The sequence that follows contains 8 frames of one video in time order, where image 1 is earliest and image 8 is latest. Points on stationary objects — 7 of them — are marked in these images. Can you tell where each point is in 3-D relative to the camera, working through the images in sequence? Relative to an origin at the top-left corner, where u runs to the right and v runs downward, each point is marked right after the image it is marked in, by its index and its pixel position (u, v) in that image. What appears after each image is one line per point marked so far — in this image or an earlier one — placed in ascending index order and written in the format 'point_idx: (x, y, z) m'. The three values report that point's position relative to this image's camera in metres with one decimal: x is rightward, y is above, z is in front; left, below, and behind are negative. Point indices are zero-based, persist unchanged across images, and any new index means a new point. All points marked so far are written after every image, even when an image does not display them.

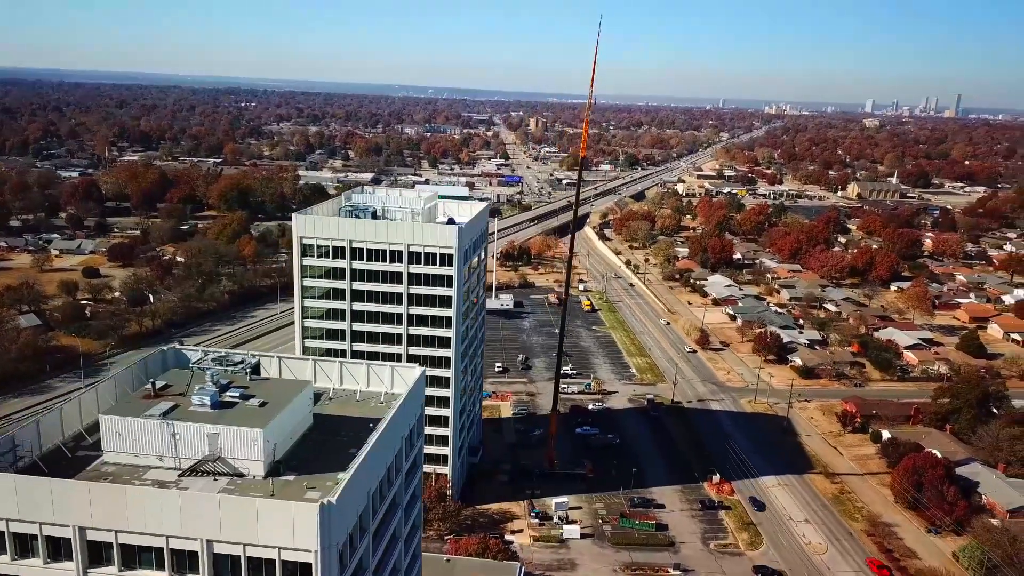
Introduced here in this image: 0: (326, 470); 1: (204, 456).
0: (-3.1, -3.0, +13.4) m
1: (-5.0, -2.7, +13.0) m
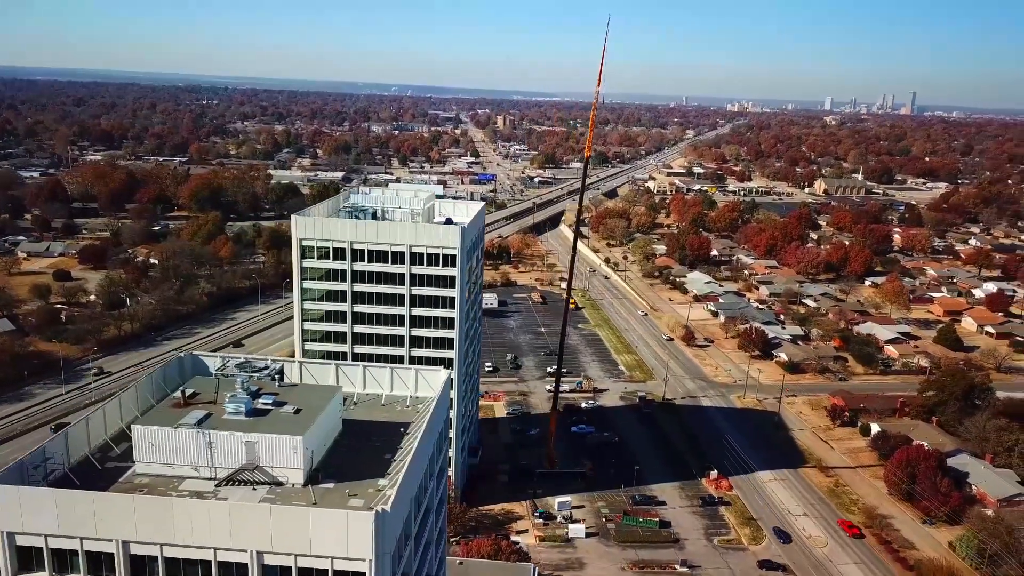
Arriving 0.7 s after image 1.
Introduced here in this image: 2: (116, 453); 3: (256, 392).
0: (-2.4, -3.1, +13.2) m
1: (-4.3, -2.8, +12.7) m
2: (-6.7, -2.8, +13.5) m
3: (-4.5, -1.8, +14.1) m
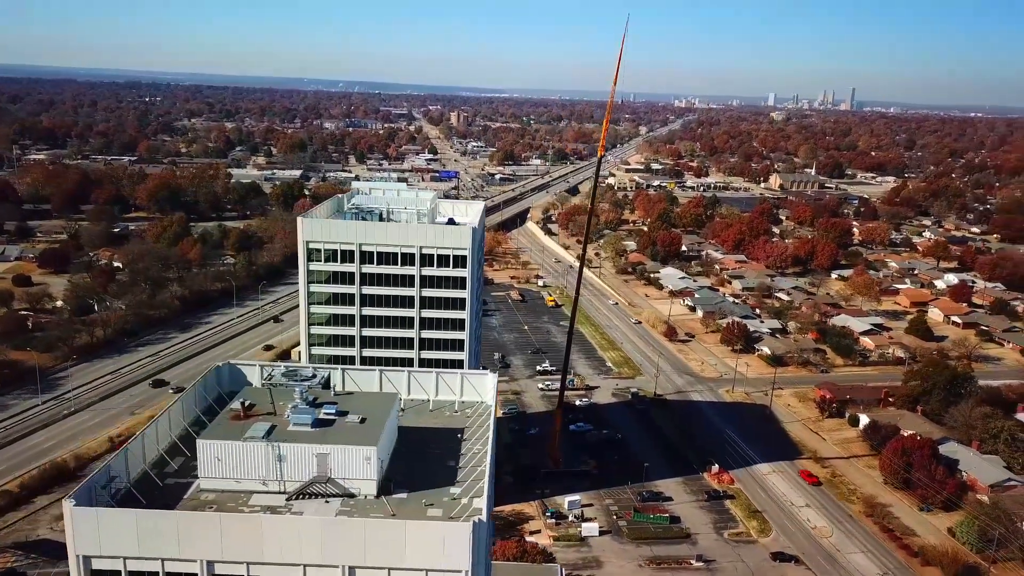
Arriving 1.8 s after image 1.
0: (-1.2, -3.2, +13.0) m
1: (-3.1, -2.9, +12.4) m
2: (-5.5, -3.0, +13.1) m
3: (-3.4, -2.0, +13.7) m
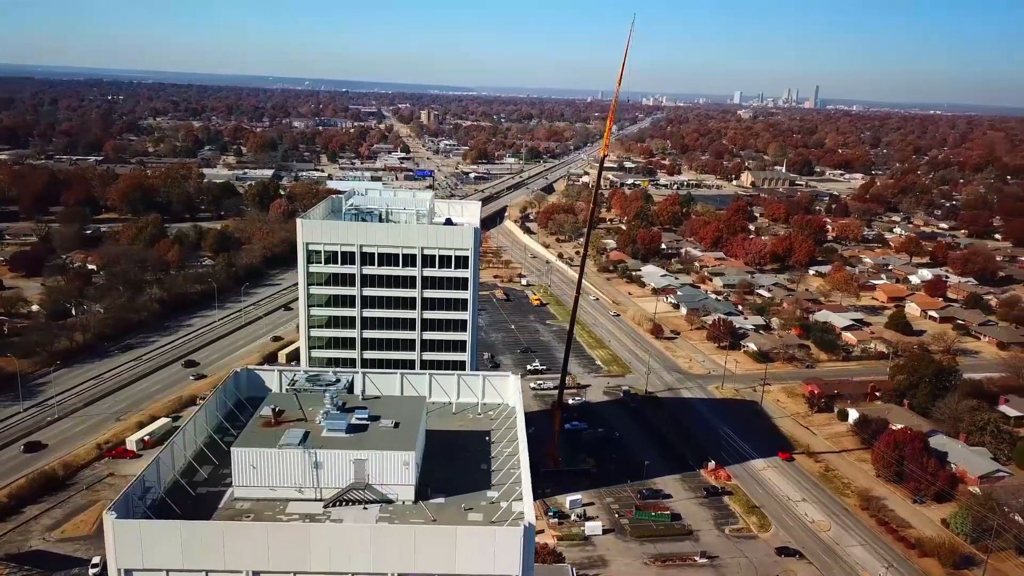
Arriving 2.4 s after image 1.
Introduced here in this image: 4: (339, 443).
0: (-0.6, -3.2, +12.9) m
1: (-2.5, -3.0, +12.3) m
2: (-4.9, -3.0, +12.8) m
3: (-2.8, -2.0, +13.6) m
4: (-2.7, -2.4, +12.5) m
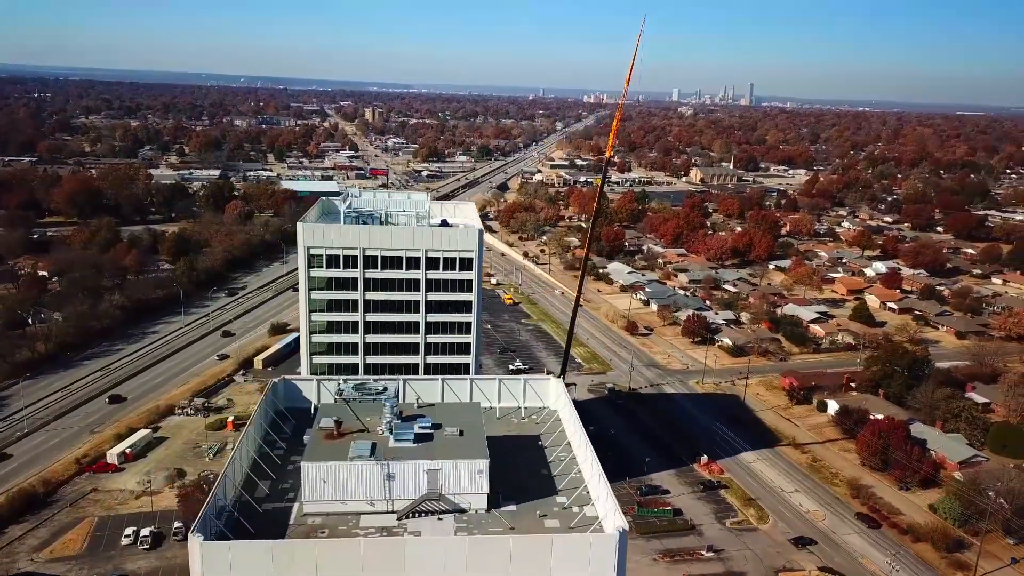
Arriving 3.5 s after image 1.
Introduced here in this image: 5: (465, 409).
0: (+0.4, -3.3, +12.8) m
1: (-1.4, -3.1, +12.1) m
2: (-3.8, -3.2, +12.5) m
3: (-1.8, -2.1, +13.3) m
4: (-1.6, -2.5, +12.3) m
5: (-0.8, -2.1, +13.8) m
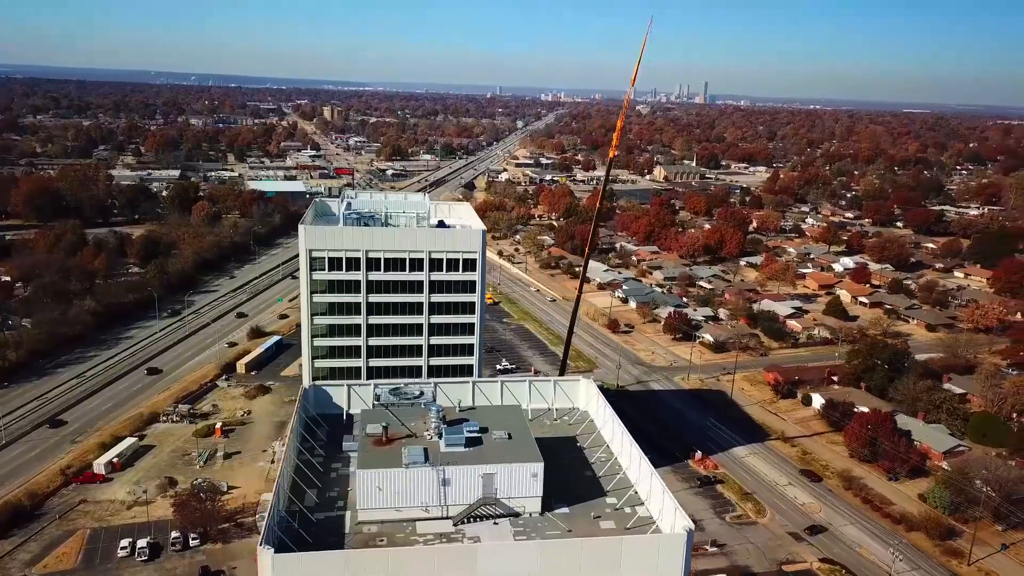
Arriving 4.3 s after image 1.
0: (+1.2, -3.3, +12.8) m
1: (-0.5, -3.2, +12.0) m
2: (-3.0, -3.3, +12.2) m
3: (-1.0, -2.2, +13.2) m
4: (-0.8, -2.6, +12.2) m
5: (-0.1, -2.1, +13.8) m
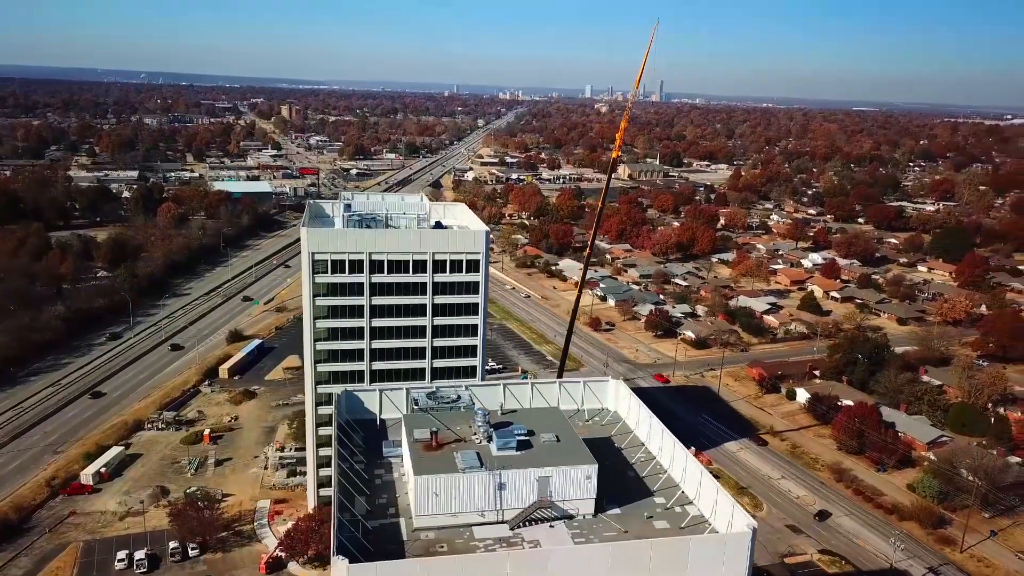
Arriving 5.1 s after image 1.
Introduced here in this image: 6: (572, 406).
0: (+2.0, -3.4, +12.9) m
1: (+0.3, -3.2, +12.0) m
2: (-2.2, -3.4, +12.1) m
3: (-0.3, -2.2, +13.2) m
4: (0.0, -2.6, +12.1) m
5: (+0.6, -2.2, +13.8) m
6: (+1.2, -2.4, +16.3) m
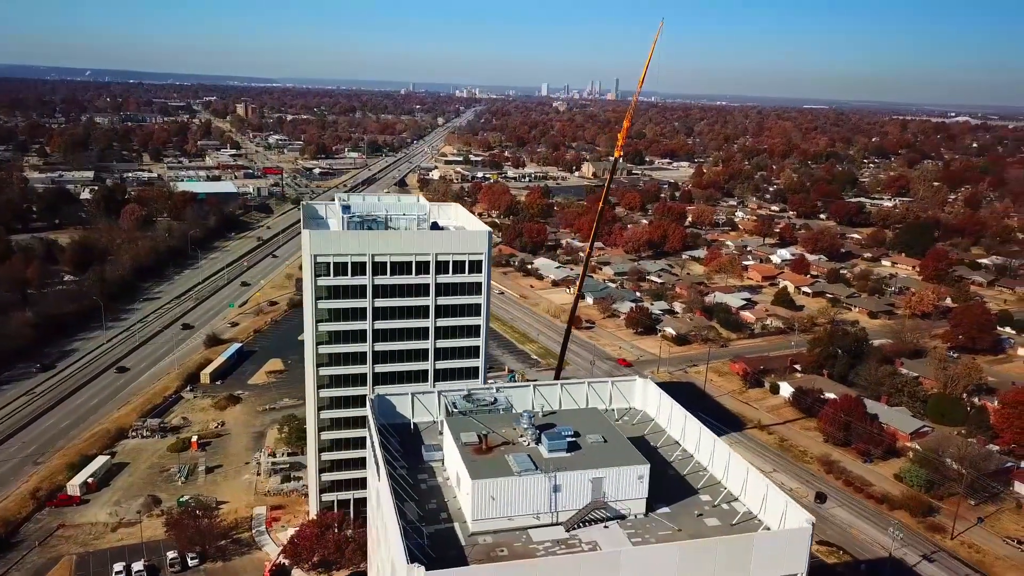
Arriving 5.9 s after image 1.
0: (+2.8, -3.4, +13.0) m
1: (+1.1, -3.2, +12.0) m
2: (-1.4, -3.4, +12.0) m
3: (+0.4, -2.3, +13.1) m
4: (+0.8, -2.7, +12.1) m
5: (+1.3, -2.2, +13.8) m
6: (+1.8, -2.4, +16.3) m
